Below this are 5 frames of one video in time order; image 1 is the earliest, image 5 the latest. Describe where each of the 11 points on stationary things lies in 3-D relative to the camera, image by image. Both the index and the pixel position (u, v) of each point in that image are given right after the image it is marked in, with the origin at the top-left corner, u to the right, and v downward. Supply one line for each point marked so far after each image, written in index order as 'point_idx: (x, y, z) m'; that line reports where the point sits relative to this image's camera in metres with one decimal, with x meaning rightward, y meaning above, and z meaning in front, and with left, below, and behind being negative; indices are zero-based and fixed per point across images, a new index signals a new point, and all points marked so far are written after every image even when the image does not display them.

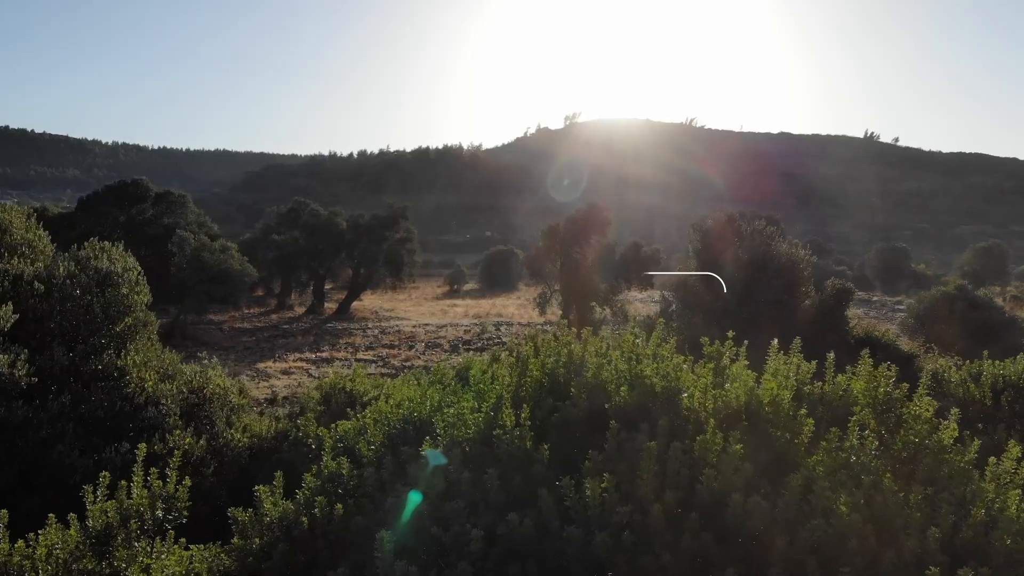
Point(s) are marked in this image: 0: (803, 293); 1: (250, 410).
0: (+4.7, -0.1, +9.7) m
1: (-3.0, -1.4, +6.9) m
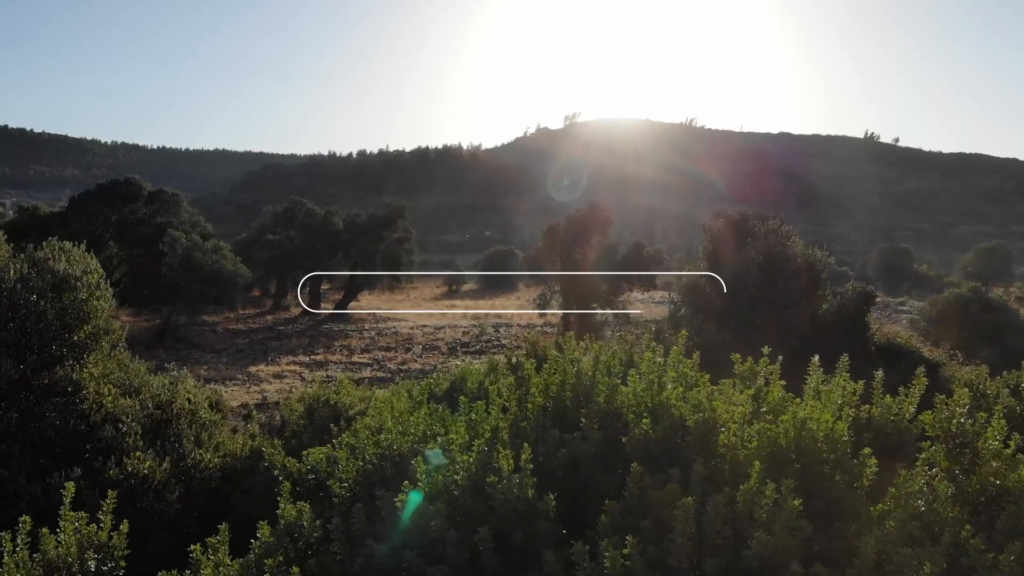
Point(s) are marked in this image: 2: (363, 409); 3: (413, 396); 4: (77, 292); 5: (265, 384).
0: (+4.7, -0.1, +9.1) m
1: (-3.1, -1.5, +6.3) m
2: (-1.7, -1.4, +7.0) m
3: (-1.2, -1.3, +7.0) m
4: (-4.2, 0.0, +5.8) m
5: (-7.3, -2.8, +17.8) m
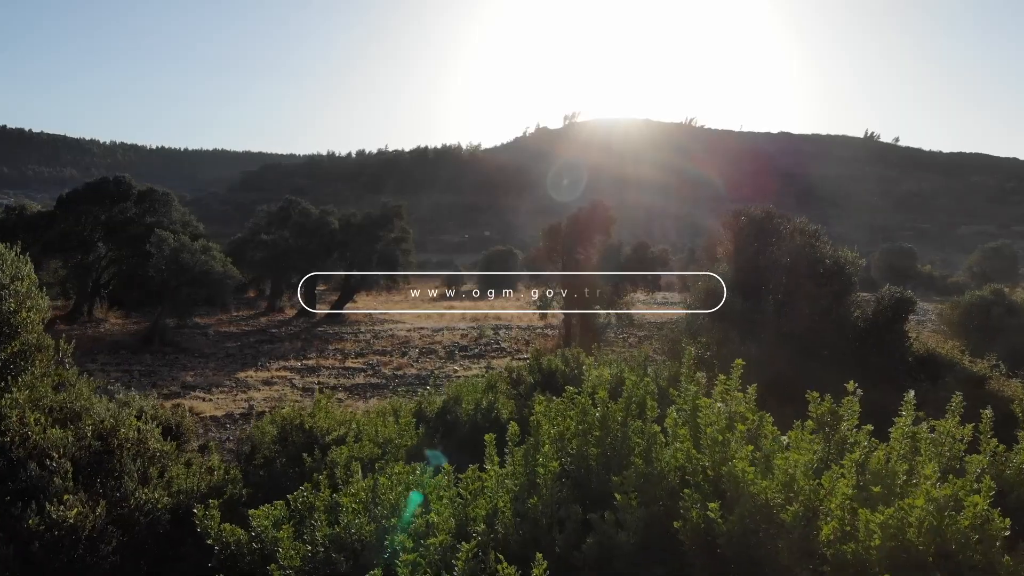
0: (+4.7, -0.2, +8.3) m
1: (-3.0, -1.5, +5.5) m
2: (-1.7, -1.5, +6.2) m
3: (-1.2, -1.4, +6.1) m
4: (-4.2, -0.1, +5.0) m
5: (-7.3, -2.9, +17.0) m
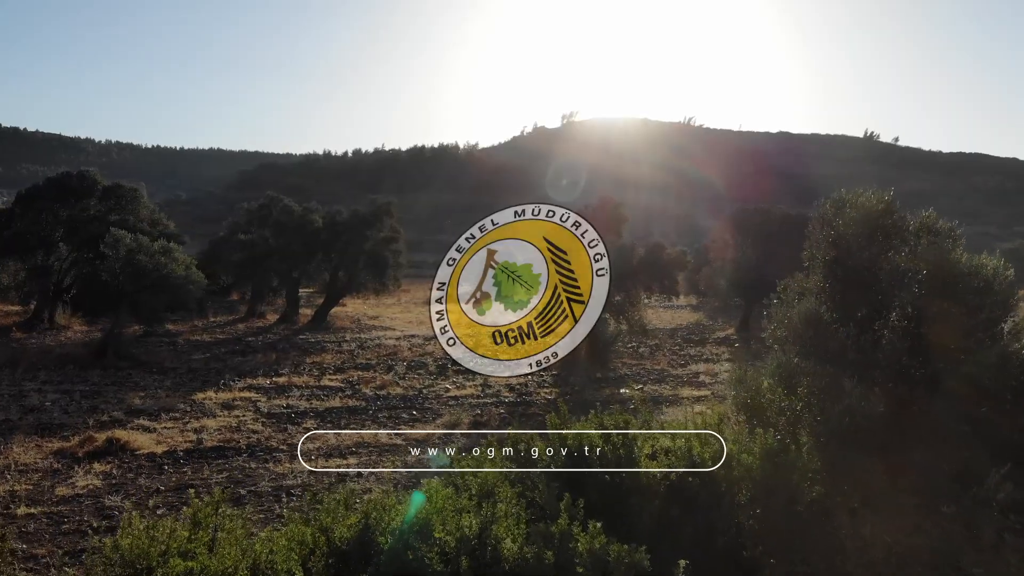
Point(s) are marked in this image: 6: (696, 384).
0: (+4.7, -0.4, +5.8) m
1: (-3.0, -1.7, +3.0) m
2: (-1.7, -1.7, +3.6) m
3: (-1.1, -1.6, +3.6) m
4: (-4.1, -0.3, +2.4) m
5: (-7.3, -3.1, +14.4) m
6: (+5.2, -2.7, +17.1) m
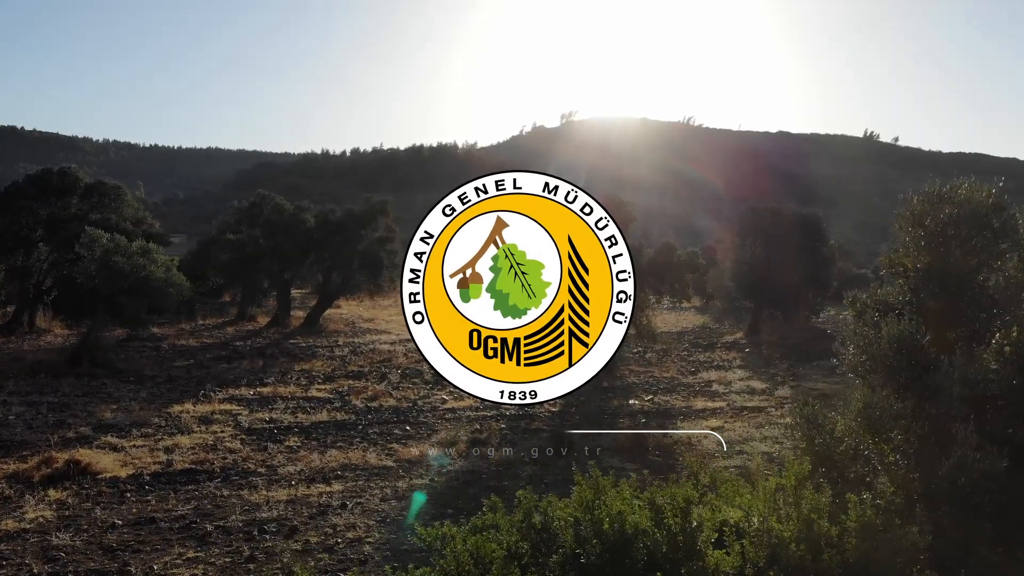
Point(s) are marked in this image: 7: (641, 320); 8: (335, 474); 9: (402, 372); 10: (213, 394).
0: (+4.8, -0.6, +4.6) m
1: (-2.9, -1.9, +1.8) m
2: (-1.6, -1.8, +2.4) m
3: (-1.0, -1.7, +2.4) m
4: (-4.0, -0.4, +1.2) m
5: (-7.3, -3.2, +13.2) m
6: (+5.2, -2.8, +15.9) m
7: (+3.8, -1.0, +17.2) m
8: (-3.1, -3.3, +10.6) m
9: (-3.4, -2.6, +18.9) m
10: (-8.1, -2.8, +16.3) m
